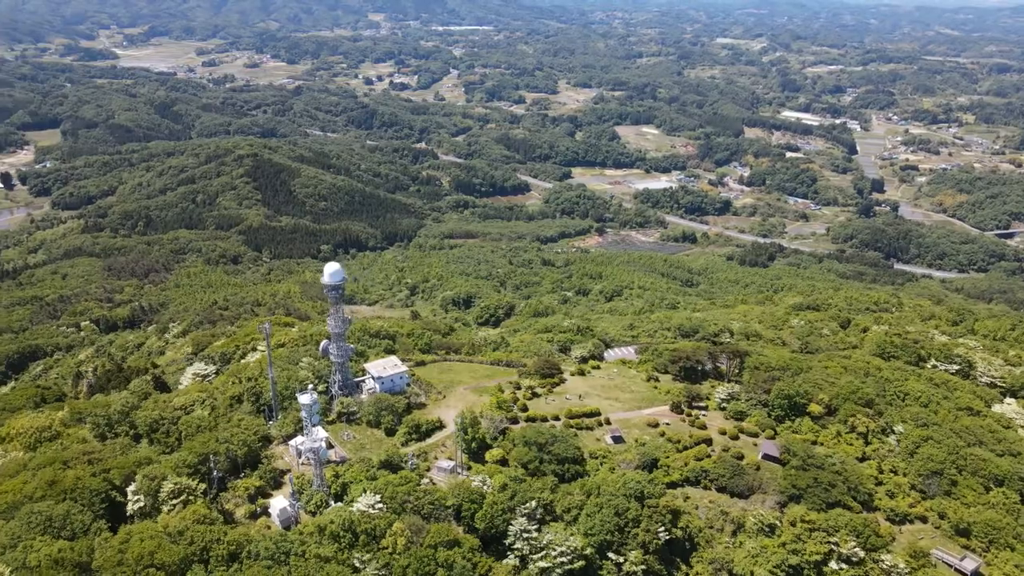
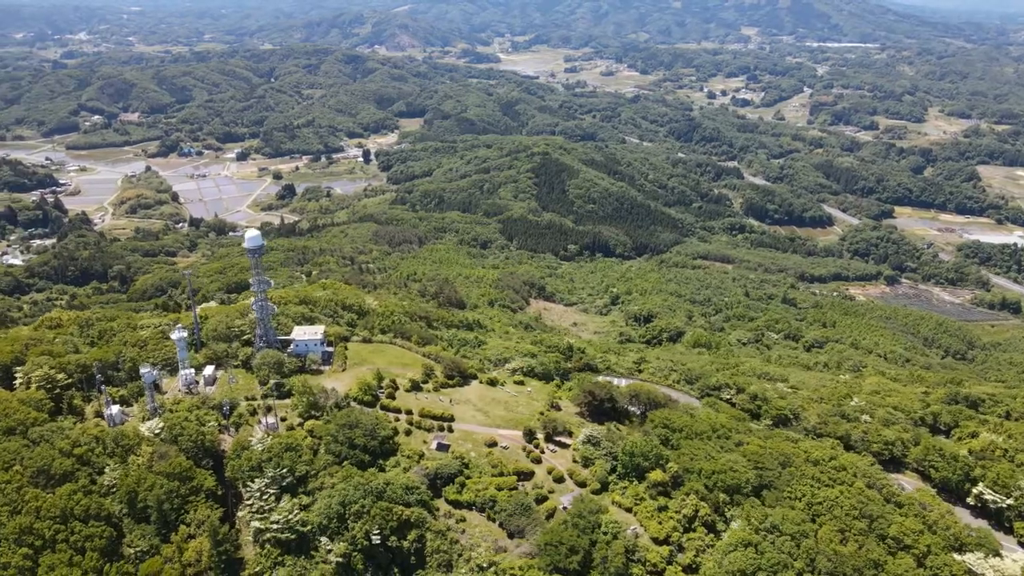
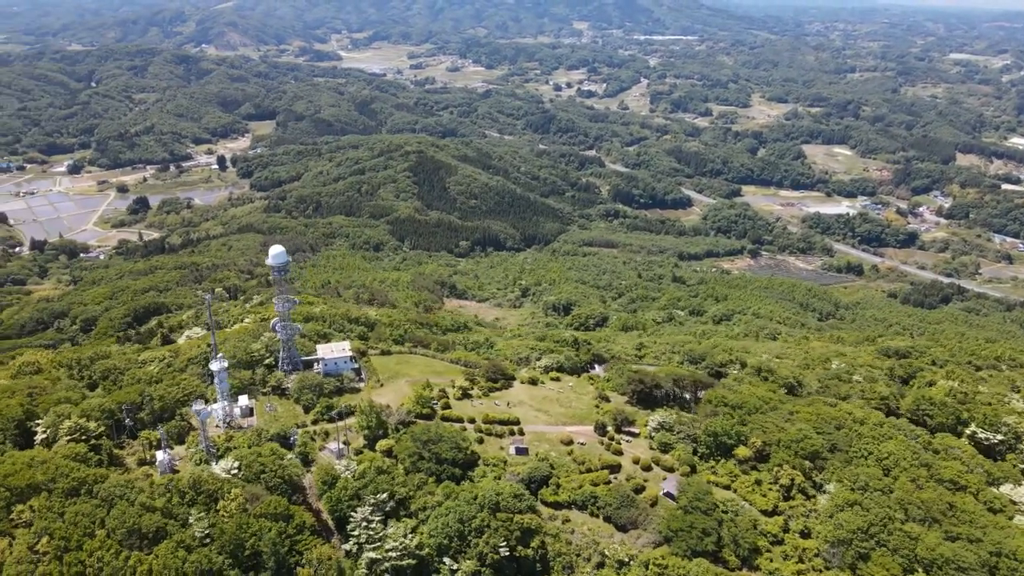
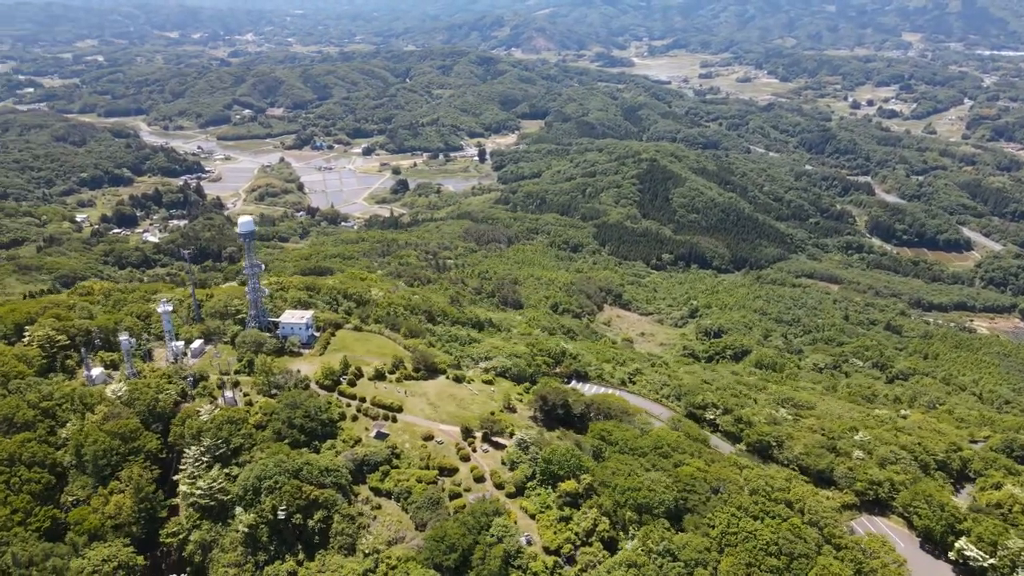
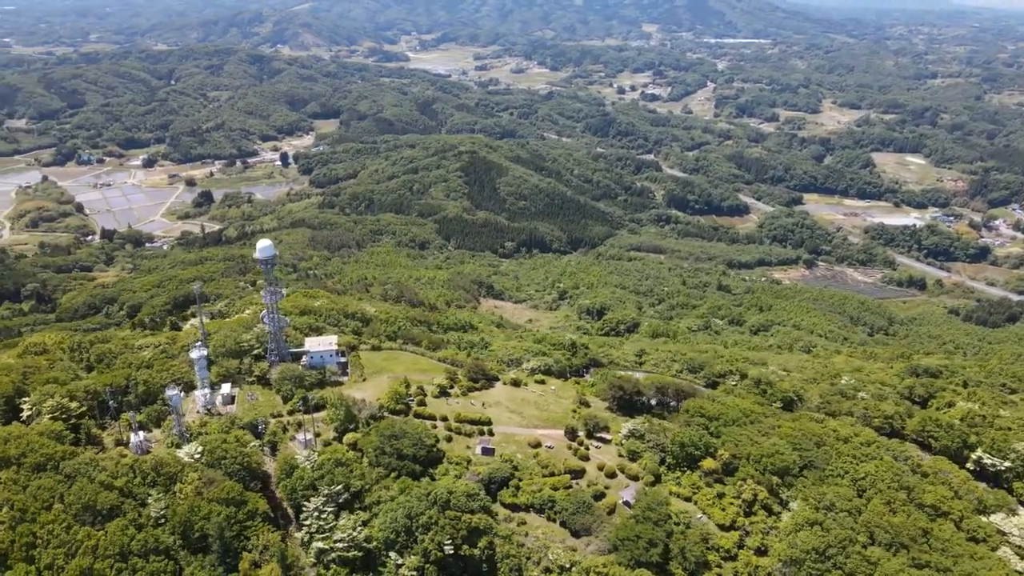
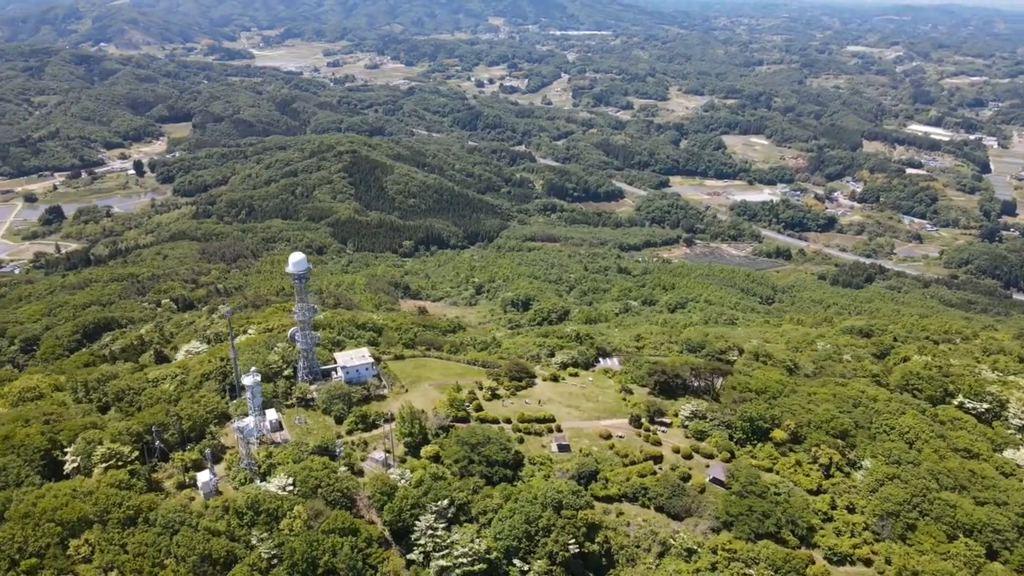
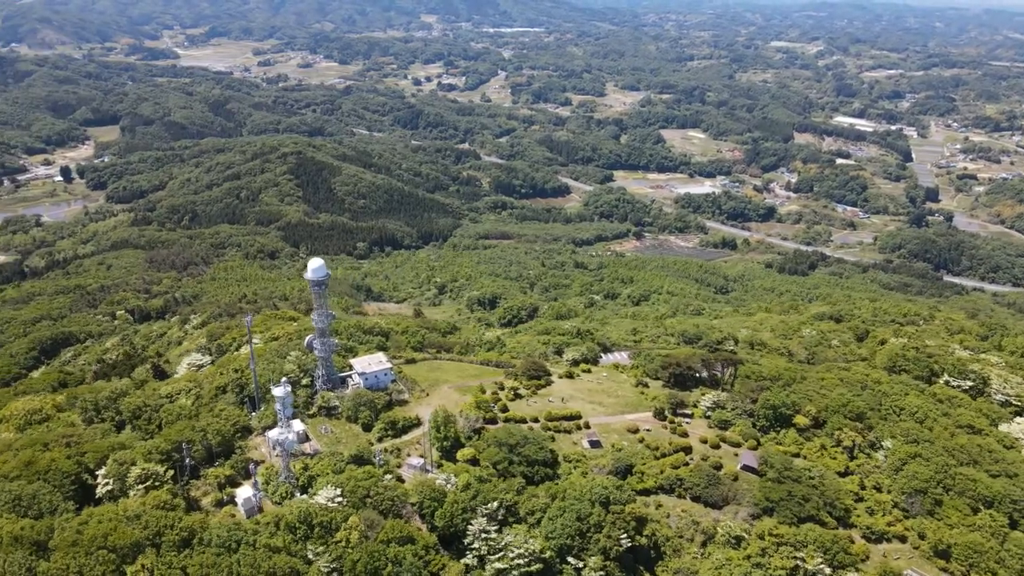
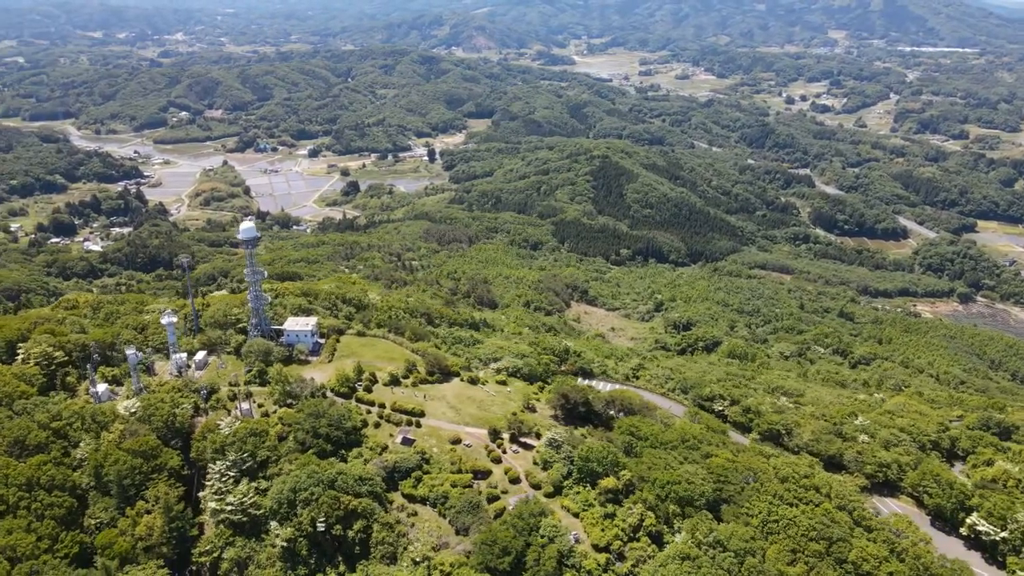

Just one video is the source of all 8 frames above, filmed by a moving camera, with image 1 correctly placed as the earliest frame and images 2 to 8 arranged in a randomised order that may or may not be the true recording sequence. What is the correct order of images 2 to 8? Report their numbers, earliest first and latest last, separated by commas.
7, 6, 3, 5, 2, 8, 4
